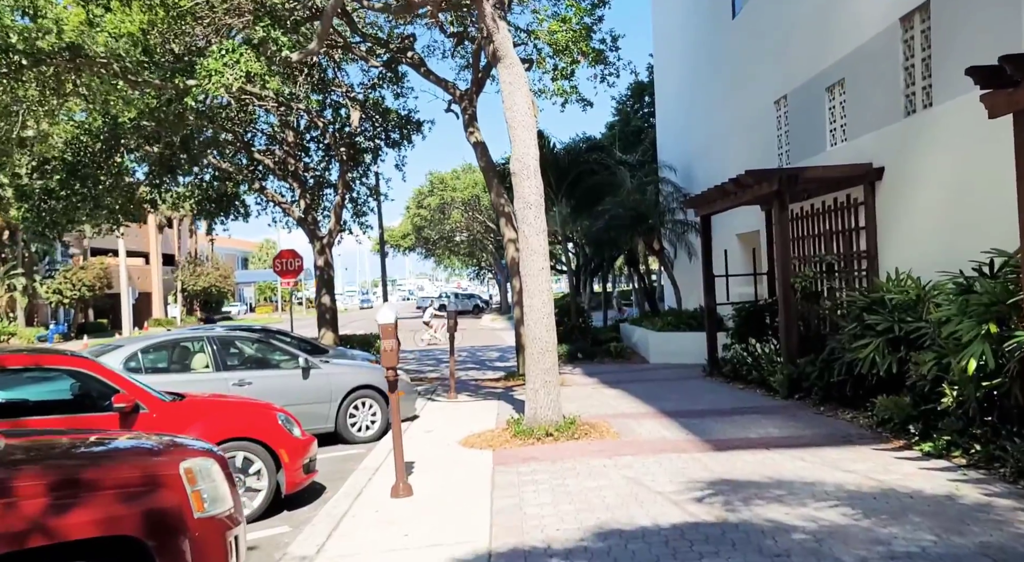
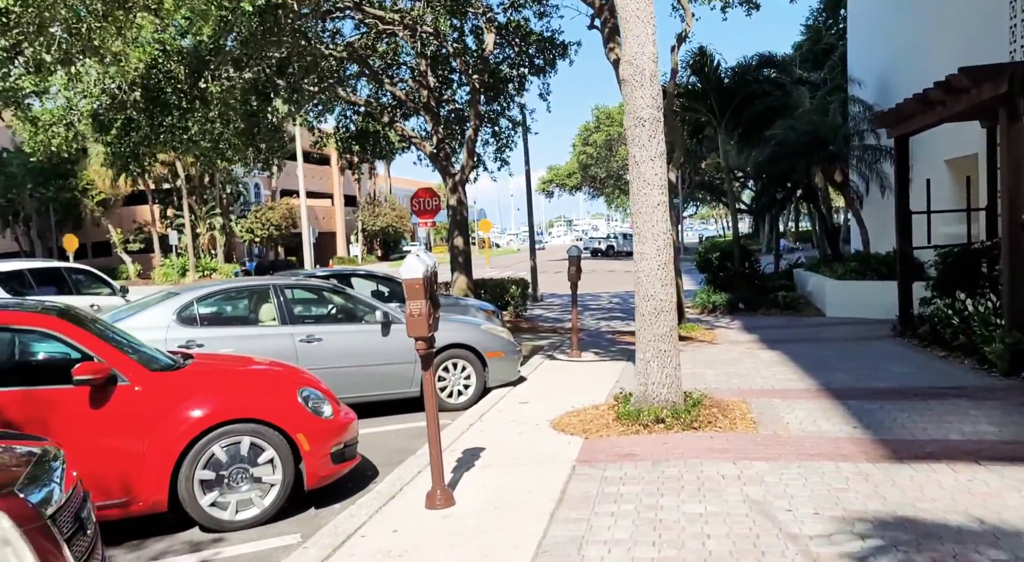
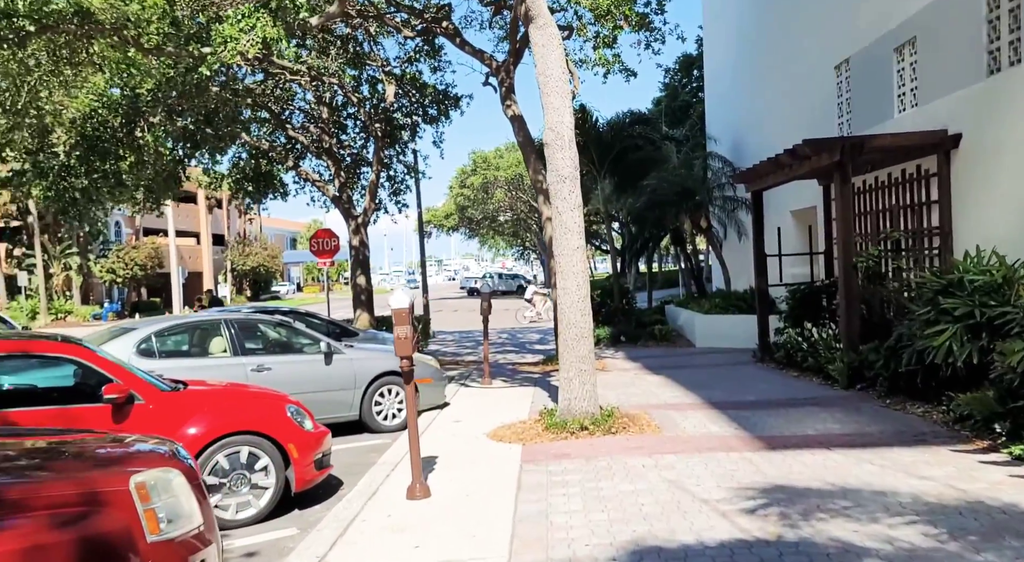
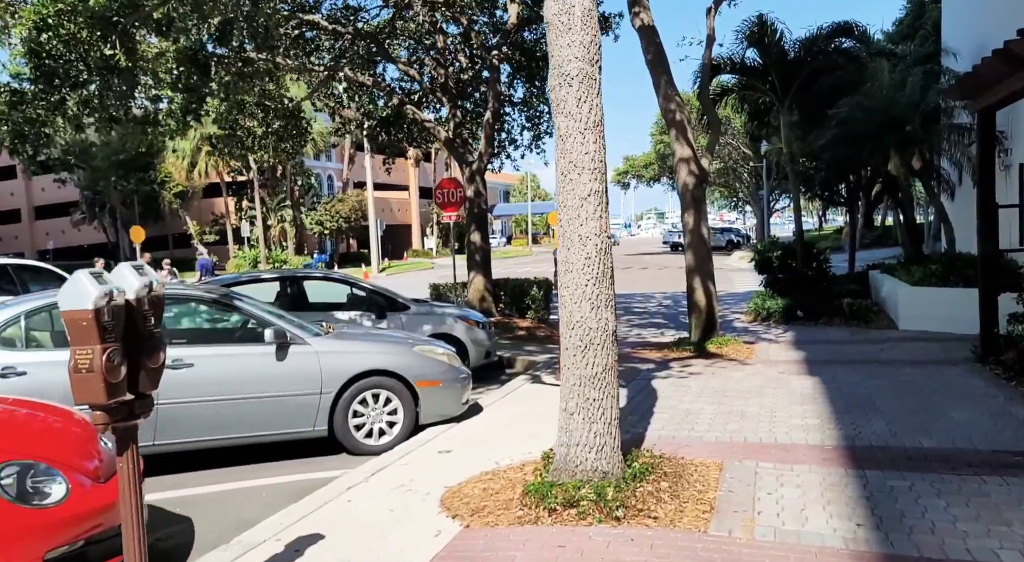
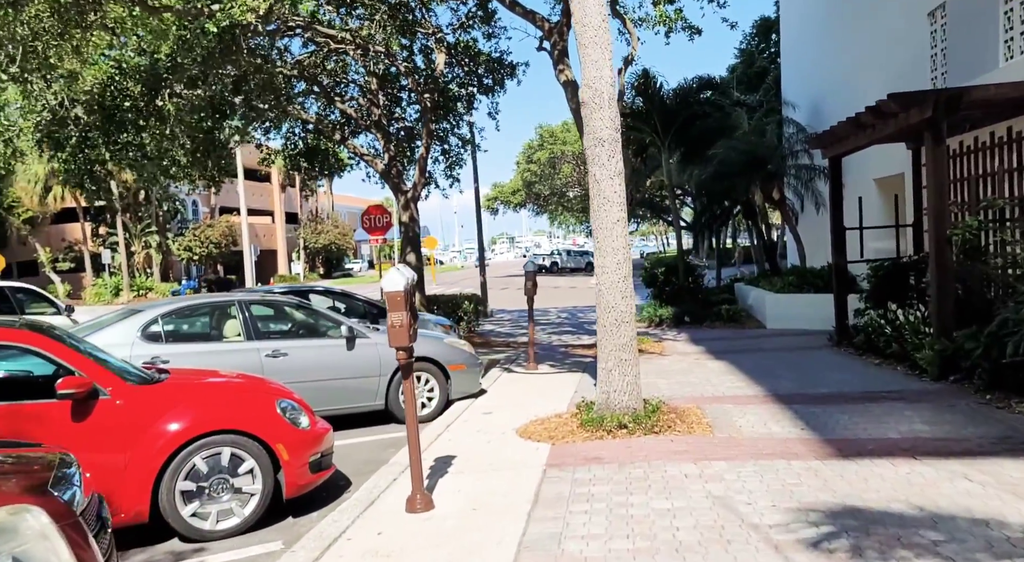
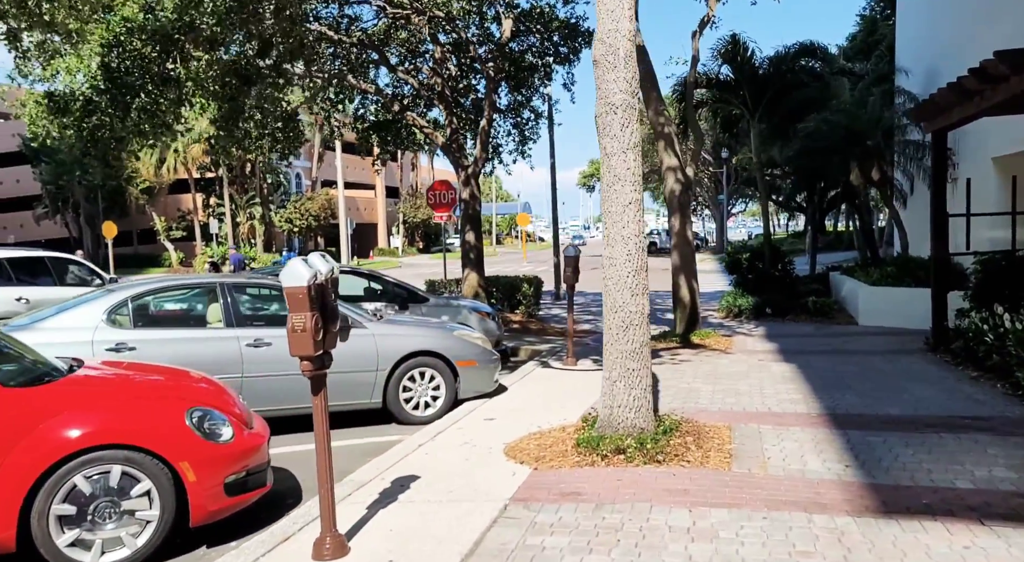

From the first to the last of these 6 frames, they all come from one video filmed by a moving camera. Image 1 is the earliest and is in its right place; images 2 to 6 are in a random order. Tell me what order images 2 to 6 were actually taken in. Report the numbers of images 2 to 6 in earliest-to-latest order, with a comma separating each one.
3, 5, 2, 6, 4
